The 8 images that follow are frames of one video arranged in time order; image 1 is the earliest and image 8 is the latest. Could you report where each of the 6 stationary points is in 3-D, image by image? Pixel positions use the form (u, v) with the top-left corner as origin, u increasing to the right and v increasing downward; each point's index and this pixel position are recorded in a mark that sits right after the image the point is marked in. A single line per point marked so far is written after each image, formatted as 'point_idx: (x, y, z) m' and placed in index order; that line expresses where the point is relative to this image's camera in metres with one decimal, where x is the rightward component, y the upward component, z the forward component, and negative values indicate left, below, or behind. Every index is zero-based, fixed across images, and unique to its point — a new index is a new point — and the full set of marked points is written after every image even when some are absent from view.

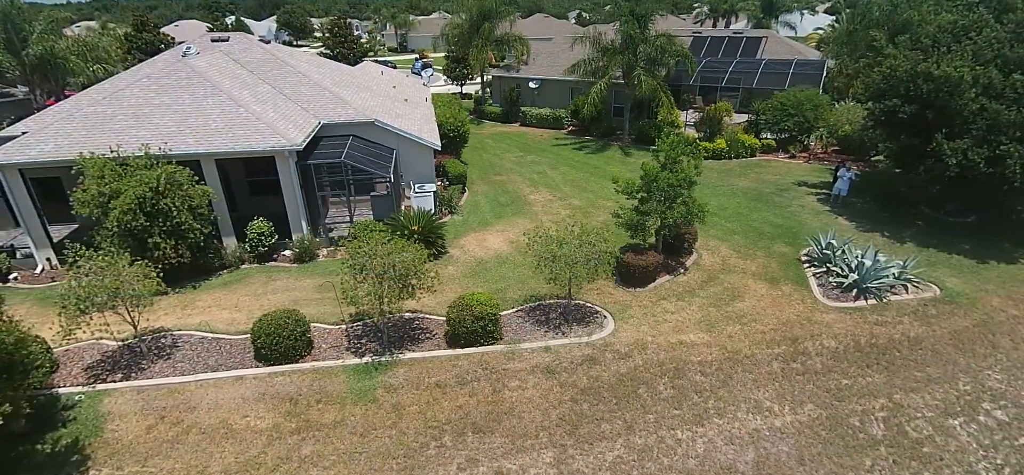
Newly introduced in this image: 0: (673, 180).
0: (+4.5, +1.6, +13.3) m
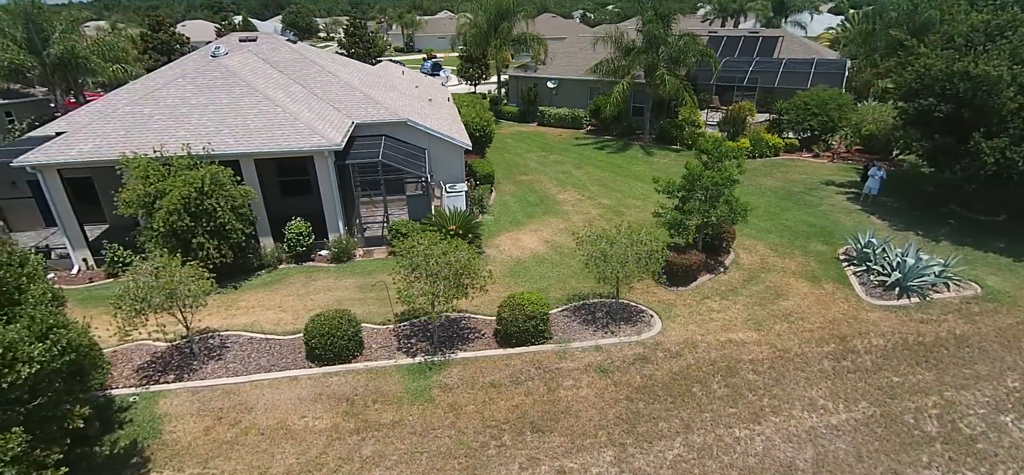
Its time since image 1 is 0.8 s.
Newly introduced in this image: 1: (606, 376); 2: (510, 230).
0: (+5.7, +1.6, +13.4) m
1: (+2.2, -3.2, +11.2) m
2: (0.0, +0.3, +17.4) m
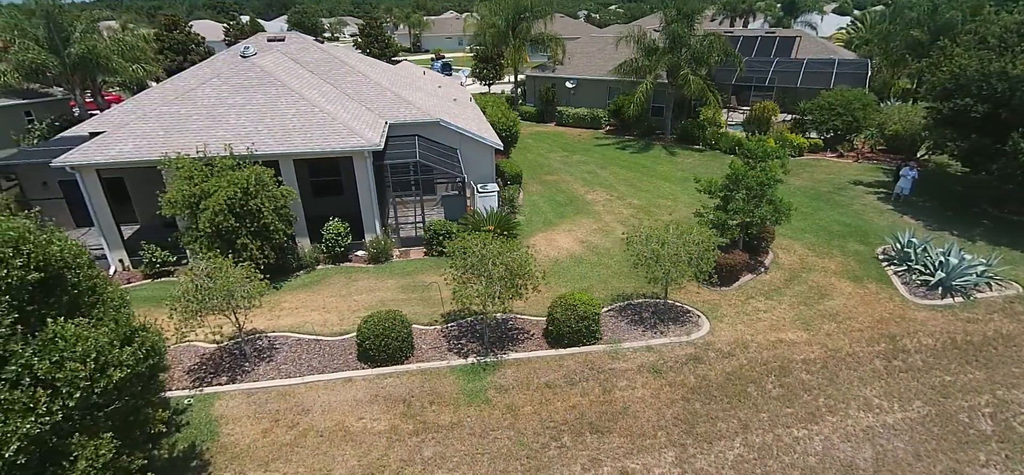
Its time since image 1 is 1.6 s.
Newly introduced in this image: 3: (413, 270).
0: (+7.0, +1.6, +13.4) m
1: (+3.5, -3.2, +11.2) m
2: (+1.2, +0.3, +17.3) m
3: (-3.1, -1.0, +15.1) m
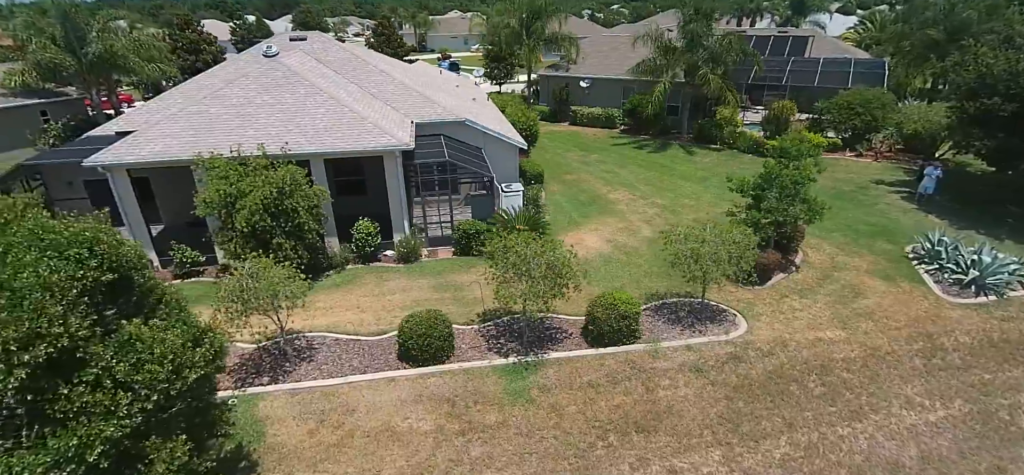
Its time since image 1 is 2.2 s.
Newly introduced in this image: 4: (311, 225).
0: (+7.9, +1.7, +13.4) m
1: (+4.5, -3.2, +11.2) m
2: (+2.2, +0.3, +17.3) m
3: (-2.1, -1.0, +15.1) m
4: (-5.7, +0.4, +13.5) m
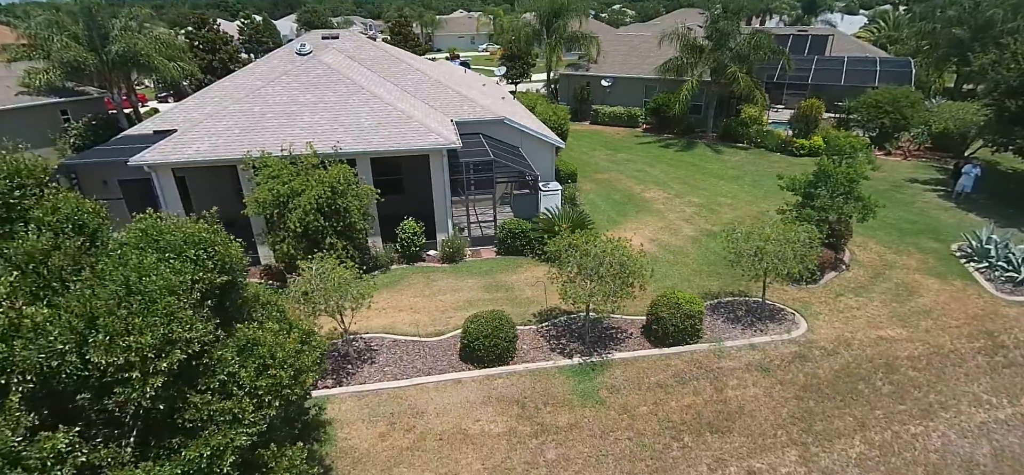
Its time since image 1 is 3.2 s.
0: (+9.4, +1.7, +13.3) m
1: (+6.0, -3.2, +11.2) m
2: (+3.6, +0.3, +17.2) m
3: (-0.7, -1.0, +15.0) m
4: (-4.2, +0.3, +13.3) m
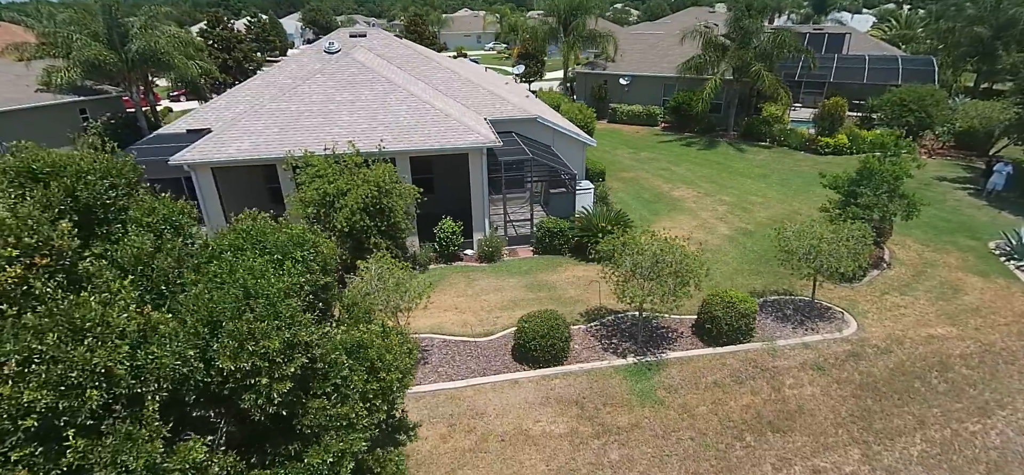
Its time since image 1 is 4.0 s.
0: (+10.6, +1.8, +13.3) m
1: (+7.2, -3.1, +11.1) m
2: (+4.8, +0.4, +17.2) m
3: (+0.6, -1.0, +14.9) m
4: (-2.9, +0.4, +13.2) m
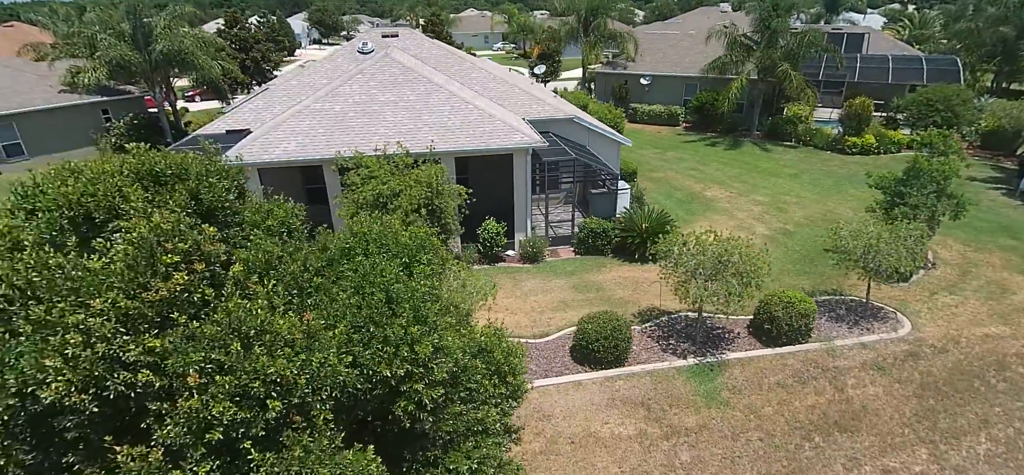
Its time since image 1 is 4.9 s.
0: (+12.0, +1.8, +13.4) m
1: (+8.7, -3.1, +11.1) m
2: (+6.2, +0.4, +17.1) m
3: (+1.9, -1.0, +14.8) m
4: (-1.5, +0.3, +13.2) m
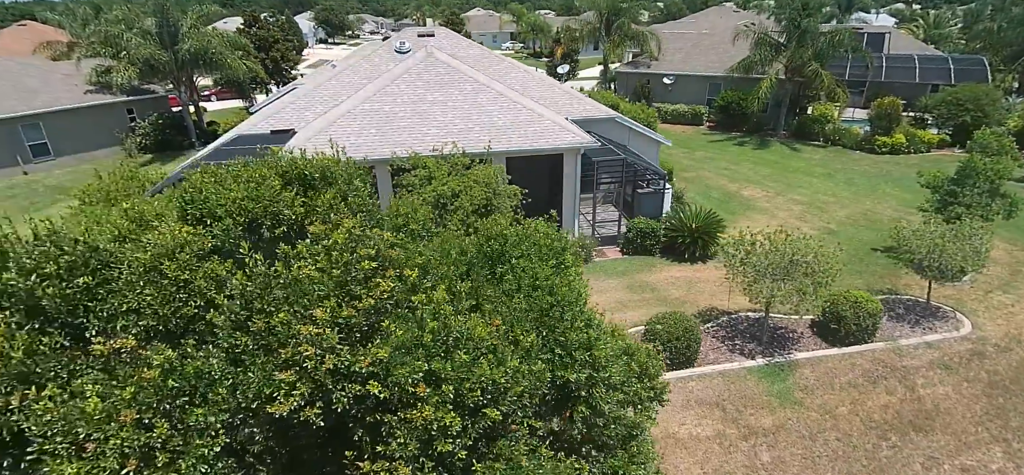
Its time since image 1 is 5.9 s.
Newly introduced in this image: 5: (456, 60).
0: (+13.6, +1.8, +13.4) m
1: (+10.3, -3.1, +11.2) m
2: (+7.7, +0.4, +17.1) m
3: (+3.5, -1.0, +14.8) m
4: (0.0, +0.3, +13.1) m
5: (-2.1, +6.4, +17.4) m
